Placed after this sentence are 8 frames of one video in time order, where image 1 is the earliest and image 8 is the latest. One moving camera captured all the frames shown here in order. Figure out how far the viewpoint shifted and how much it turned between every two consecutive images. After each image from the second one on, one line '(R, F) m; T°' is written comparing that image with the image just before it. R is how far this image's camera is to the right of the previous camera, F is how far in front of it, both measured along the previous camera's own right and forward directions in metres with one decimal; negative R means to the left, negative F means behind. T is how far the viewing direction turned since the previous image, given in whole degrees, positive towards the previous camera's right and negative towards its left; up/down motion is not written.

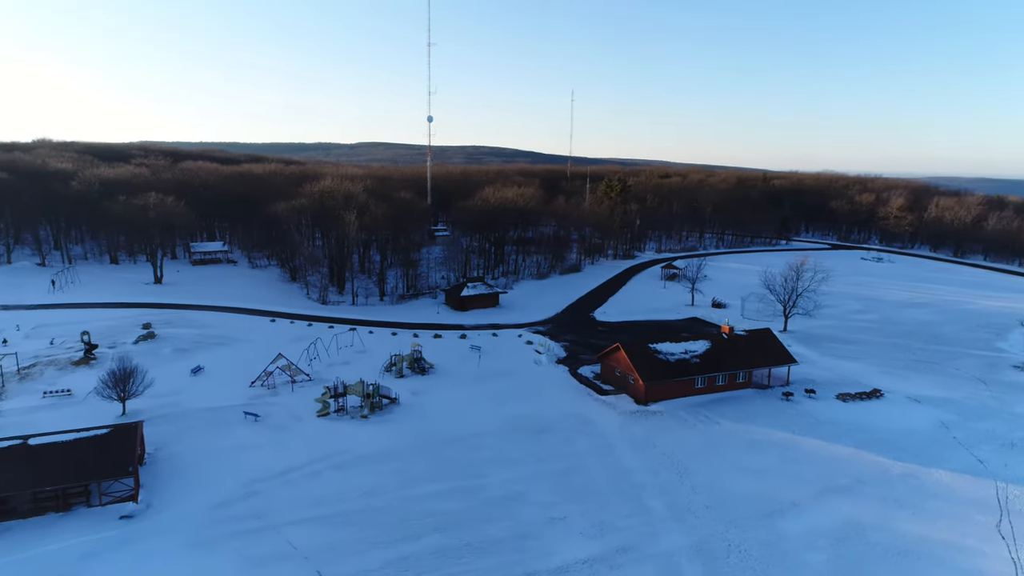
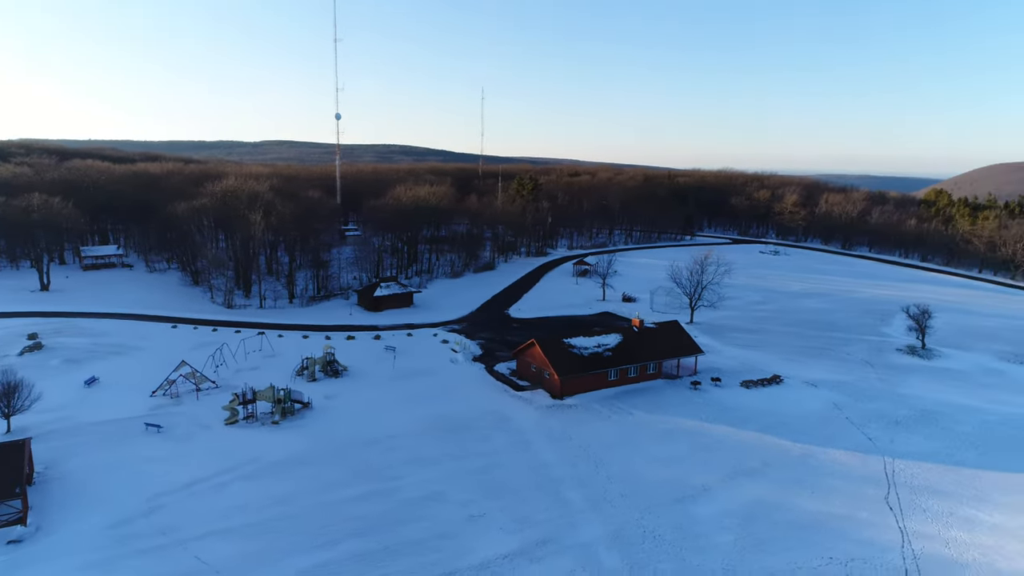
(+1.9, -0.1) m; +5°
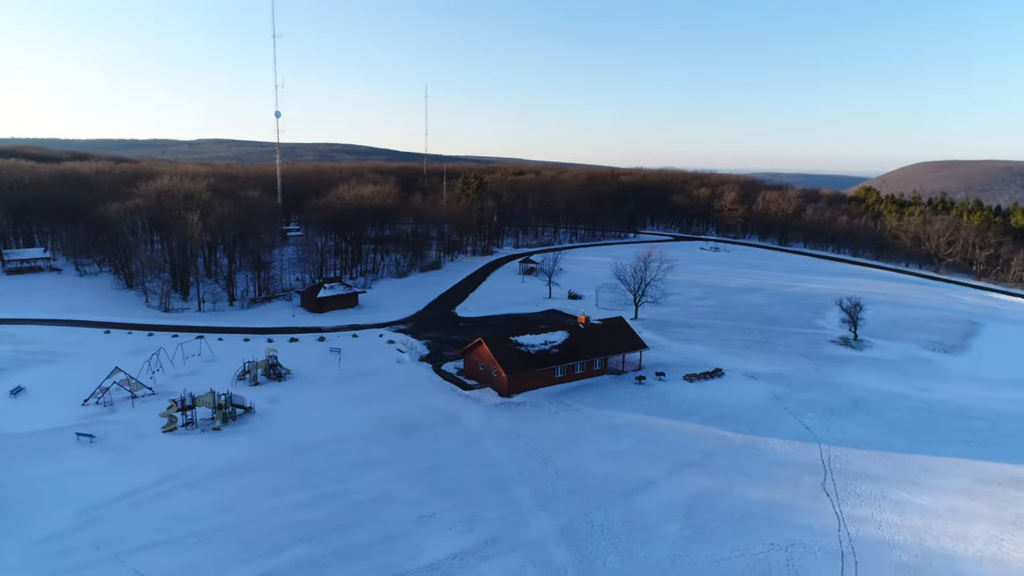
(+1.2, -0.1) m; +3°
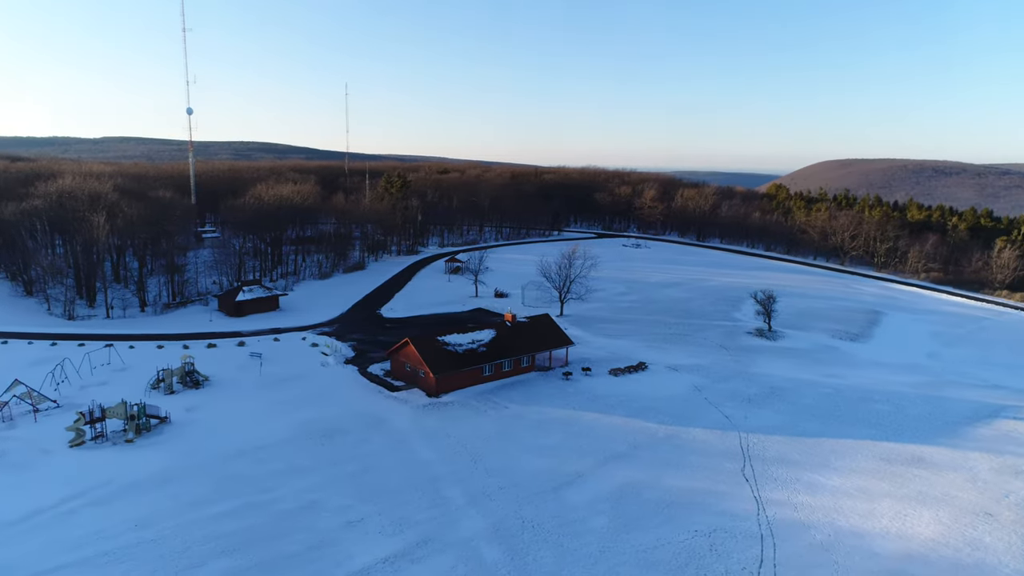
(+1.6, -0.1) m; +5°
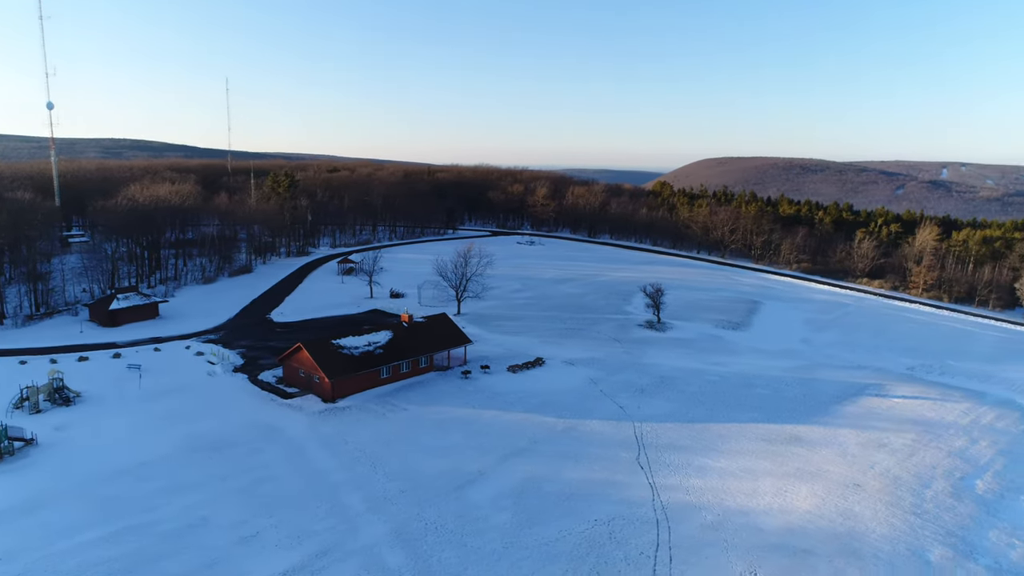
(+2.3, +0.1) m; +6°
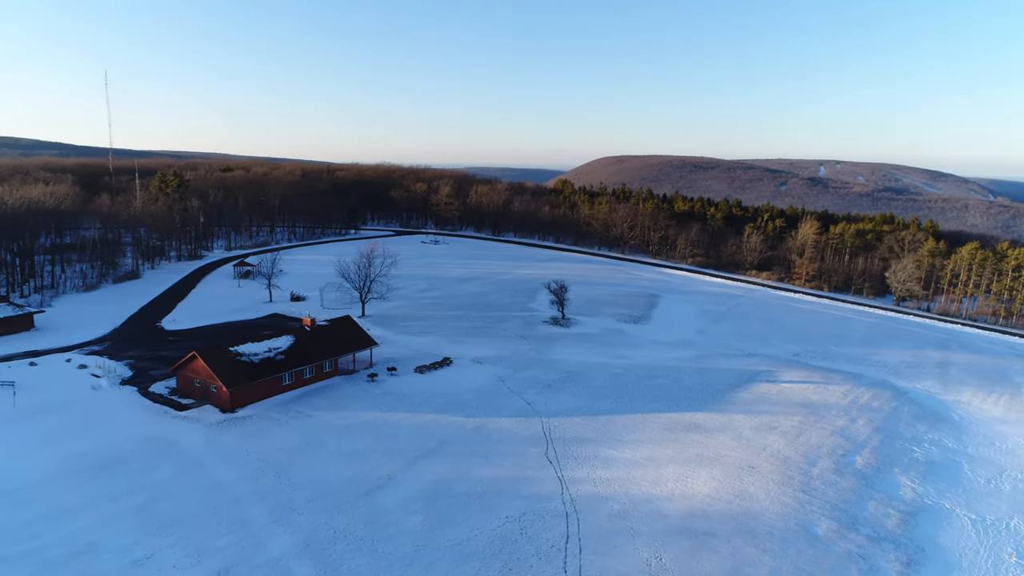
(+2.0, 0.0) m; +6°
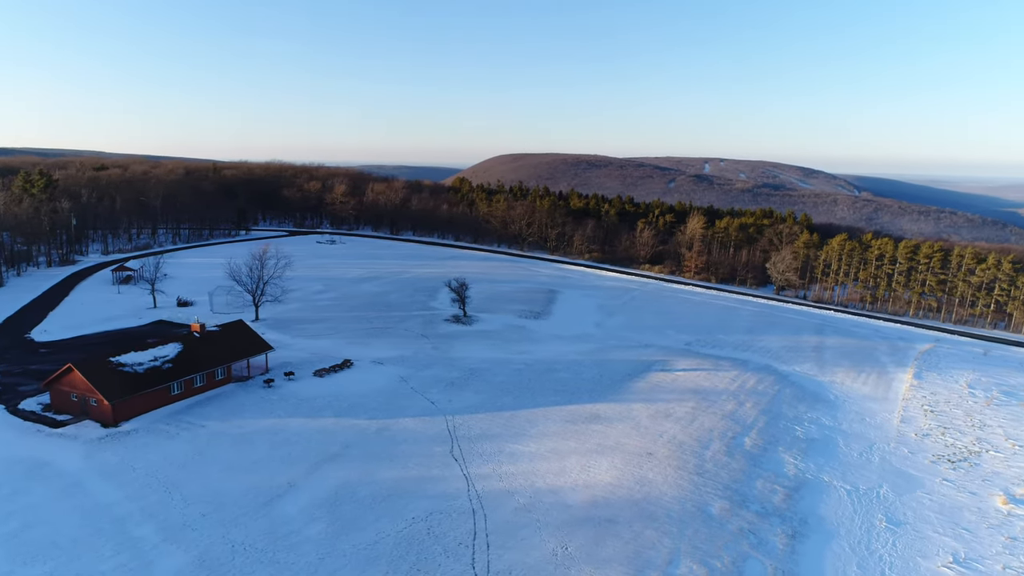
(+2.1, -0.2) m; +6°
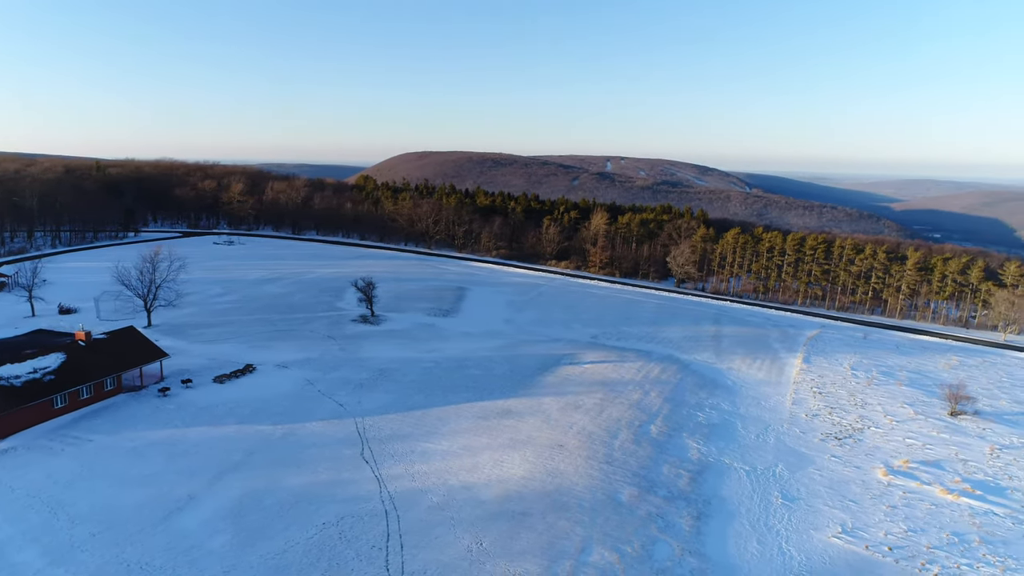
(+1.9, -0.3) m; +6°
